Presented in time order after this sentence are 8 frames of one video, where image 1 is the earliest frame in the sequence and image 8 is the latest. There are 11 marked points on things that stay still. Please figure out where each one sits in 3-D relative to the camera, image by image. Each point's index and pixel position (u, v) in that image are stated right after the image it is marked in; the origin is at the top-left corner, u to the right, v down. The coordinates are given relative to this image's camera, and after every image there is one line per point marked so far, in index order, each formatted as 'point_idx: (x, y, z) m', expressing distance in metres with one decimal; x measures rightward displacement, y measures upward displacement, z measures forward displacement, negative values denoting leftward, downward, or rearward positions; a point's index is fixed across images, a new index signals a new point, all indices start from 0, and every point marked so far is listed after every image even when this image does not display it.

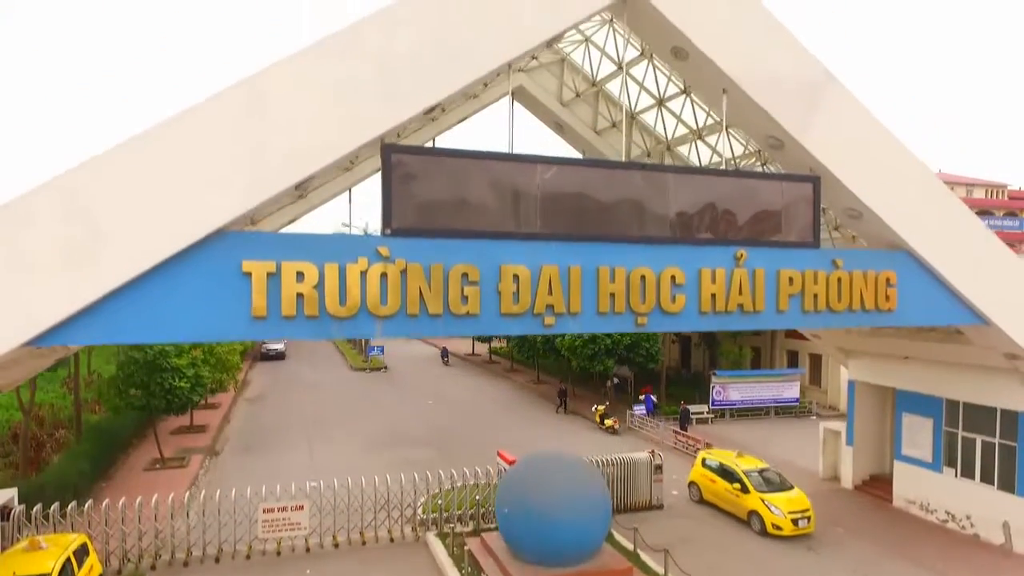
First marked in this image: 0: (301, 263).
0: (-1.4, +0.2, +4.6) m
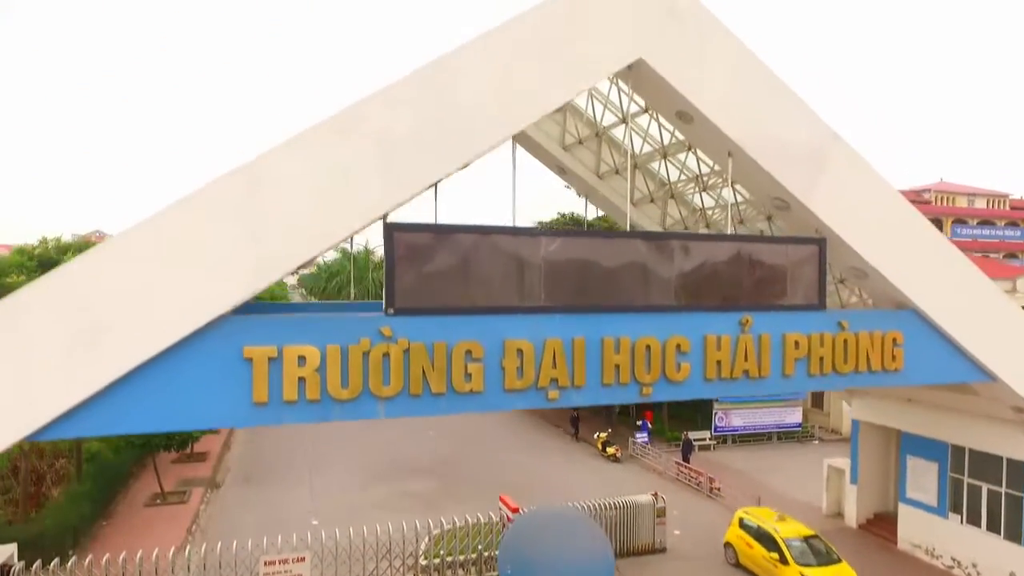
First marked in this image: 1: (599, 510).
0: (-1.4, -0.4, +4.6) m
1: (+1.1, -2.9, +8.8) m
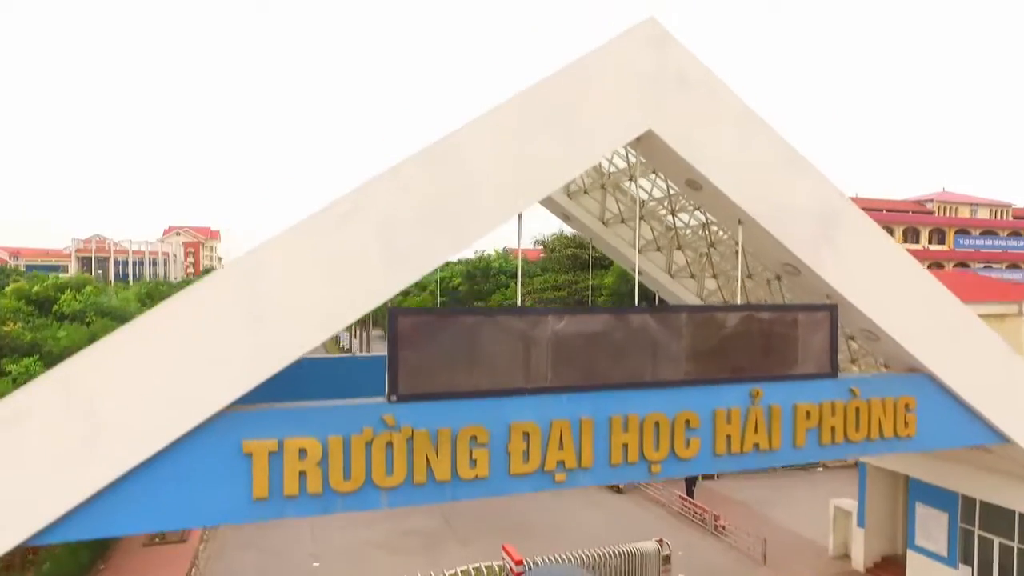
0: (-1.4, -1.0, +4.4) m
1: (+1.2, -3.5, +8.7) m
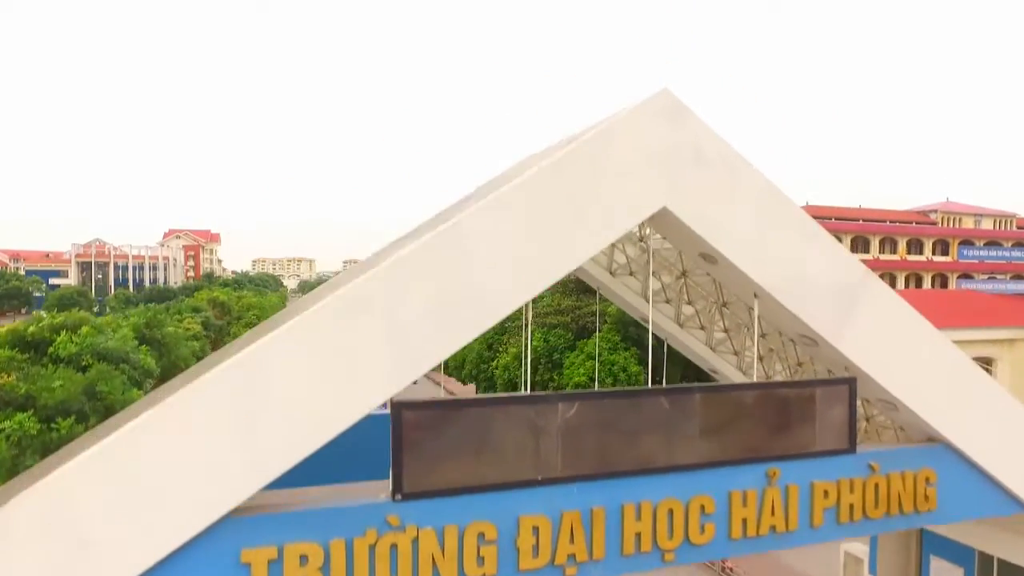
0: (-1.3, -1.6, +4.2) m
1: (+1.2, -4.1, +8.5) m
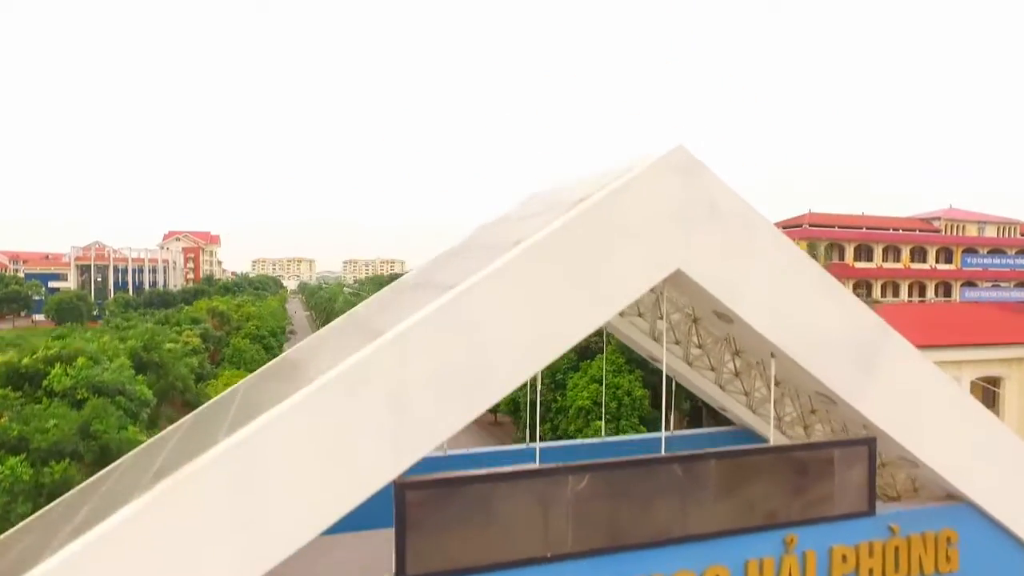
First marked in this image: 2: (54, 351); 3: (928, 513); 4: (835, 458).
0: (-1.3, -2.1, +4.0) m
1: (+1.3, -4.6, +8.3) m
2: (-7.1, -1.0, +10.4) m
3: (+3.6, -1.9, +5.8) m
4: (+2.6, -1.4, +5.5) m
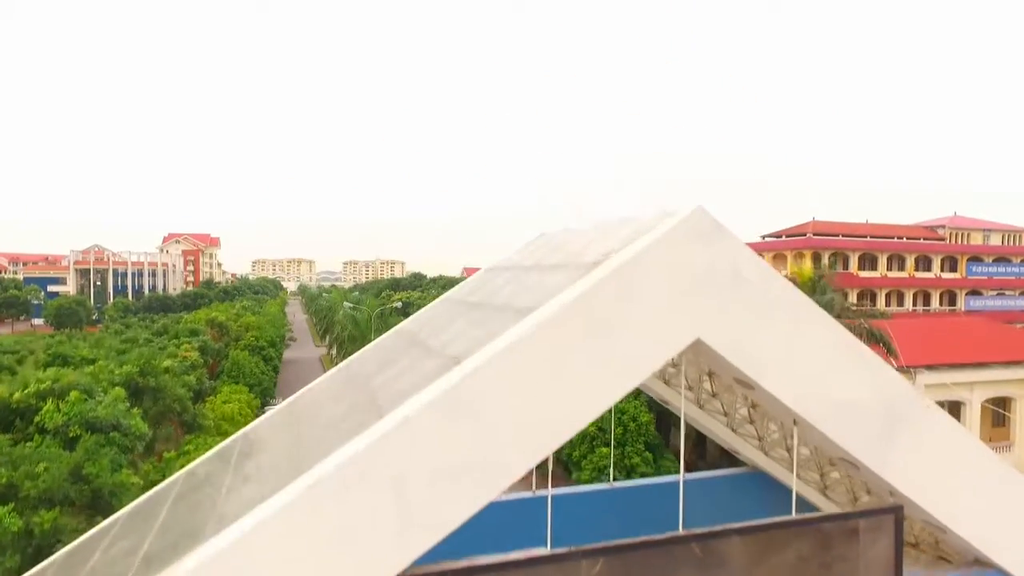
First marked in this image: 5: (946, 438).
0: (-1.2, -2.6, +3.8) m
1: (+1.4, -5.0, +8.0) m
2: (-7.0, -1.5, +10.1) m
3: (+3.6, -2.4, +5.5) m
4: (+2.7, -1.9, +5.2) m
5: (+3.4, -1.2, +5.3) m
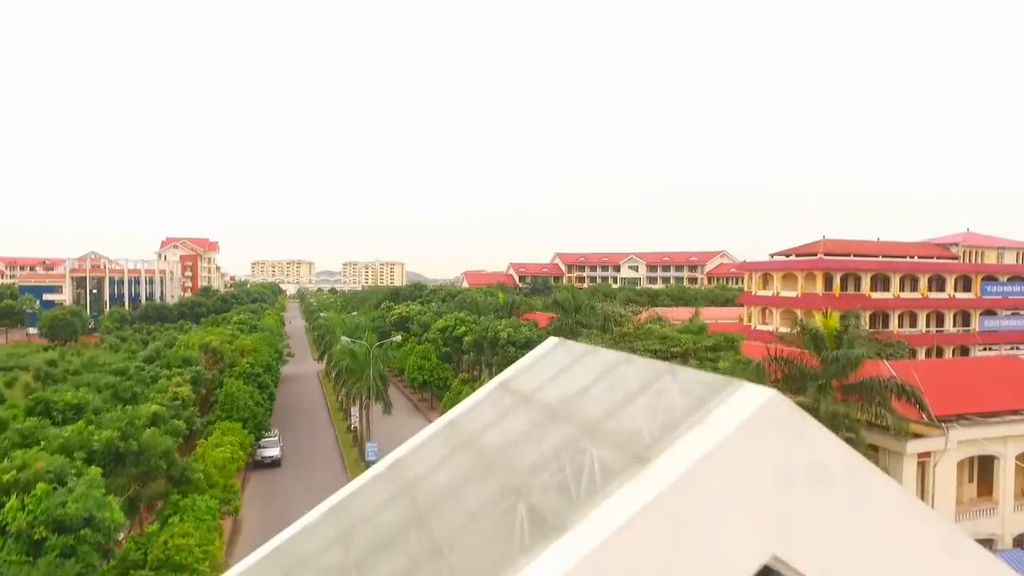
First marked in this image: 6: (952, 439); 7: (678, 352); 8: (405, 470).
0: (-1.0, -3.7, +2.9) m
1: (+1.5, -6.1, +7.1) m
2: (-6.9, -2.6, +9.2) m
3: (+3.8, -3.5, +4.6) m
4: (+2.8, -2.9, +4.3) m
5: (+3.6, -2.3, +4.4) m
6: (+9.4, -3.2, +14.4) m
7: (+3.9, -1.5, +15.9) m
8: (-0.9, -1.5, +5.7) m
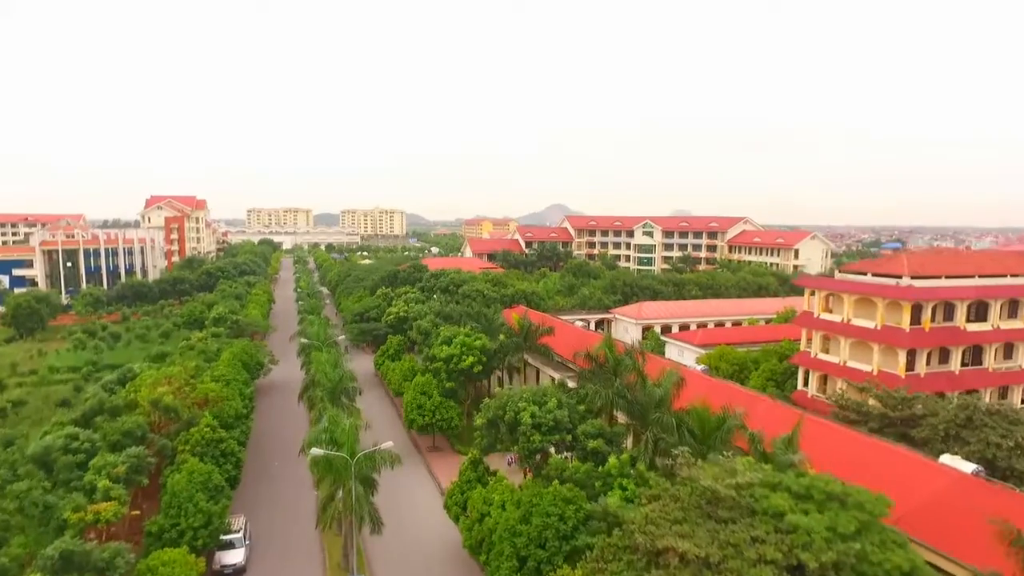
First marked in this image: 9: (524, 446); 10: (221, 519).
0: (-0.4, -7.5, -2.4) m
1: (+2.2, -9.6, +2.0) m
2: (-6.2, -5.9, +3.9) m
3: (+4.5, -7.2, -0.7) m
4: (+3.5, -6.7, -1.0) m
5: (+4.3, -6.0, -1.0) m
6: (+10.1, -6.0, +9.1) m
7: (+4.6, -4.2, +10.4) m
8: (-0.2, -5.1, +0.3) m
9: (+0.4, -4.5, +19.1) m
10: (-8.5, -6.7, +19.5) m
